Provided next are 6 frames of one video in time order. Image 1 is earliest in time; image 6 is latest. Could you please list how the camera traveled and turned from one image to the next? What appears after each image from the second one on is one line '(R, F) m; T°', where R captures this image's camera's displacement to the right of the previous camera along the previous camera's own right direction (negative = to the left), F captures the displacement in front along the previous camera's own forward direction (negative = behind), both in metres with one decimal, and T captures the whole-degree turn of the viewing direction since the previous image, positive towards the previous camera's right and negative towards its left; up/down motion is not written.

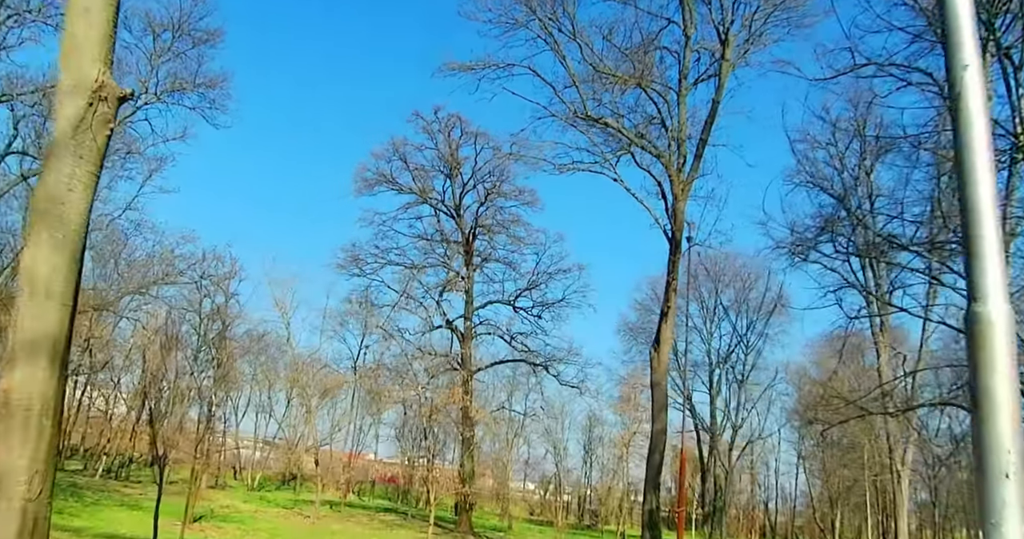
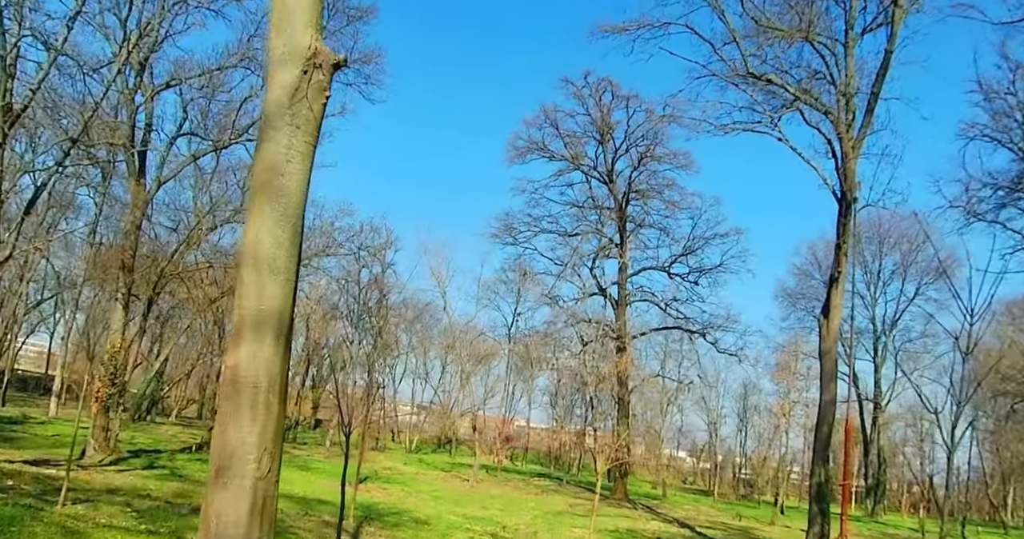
(-0.5, +0.5) m; -10°
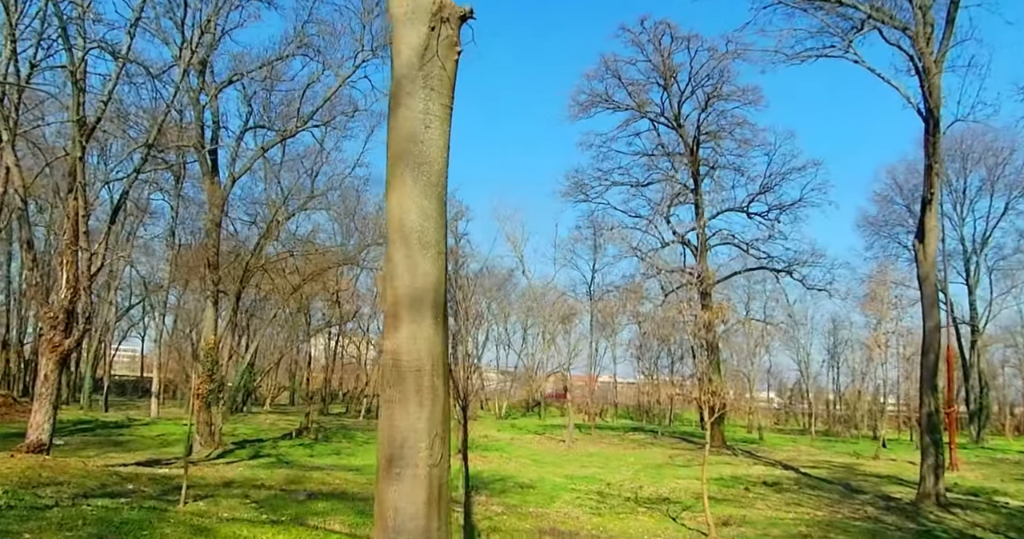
(-0.3, +0.4) m; -5°
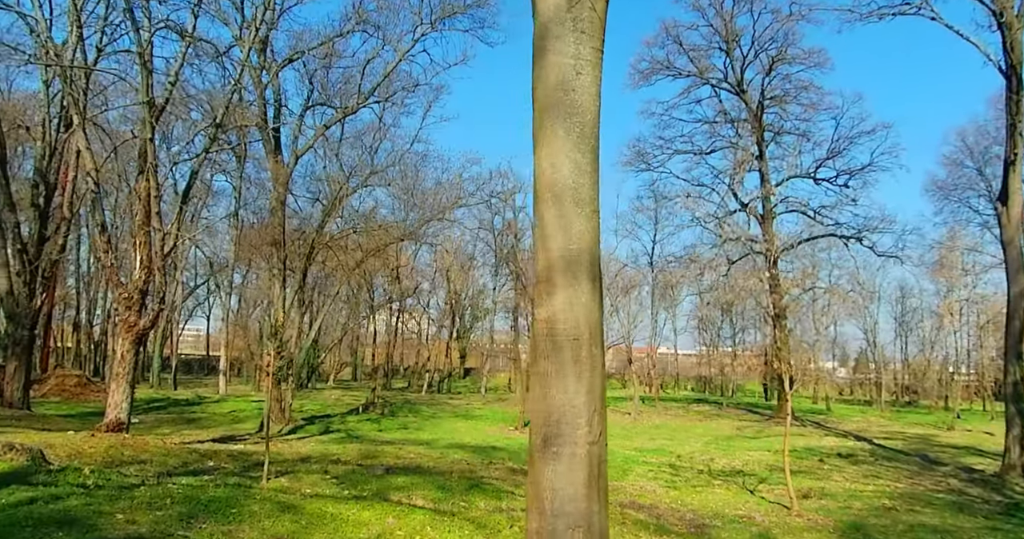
(-0.3, +0.3) m; -4°
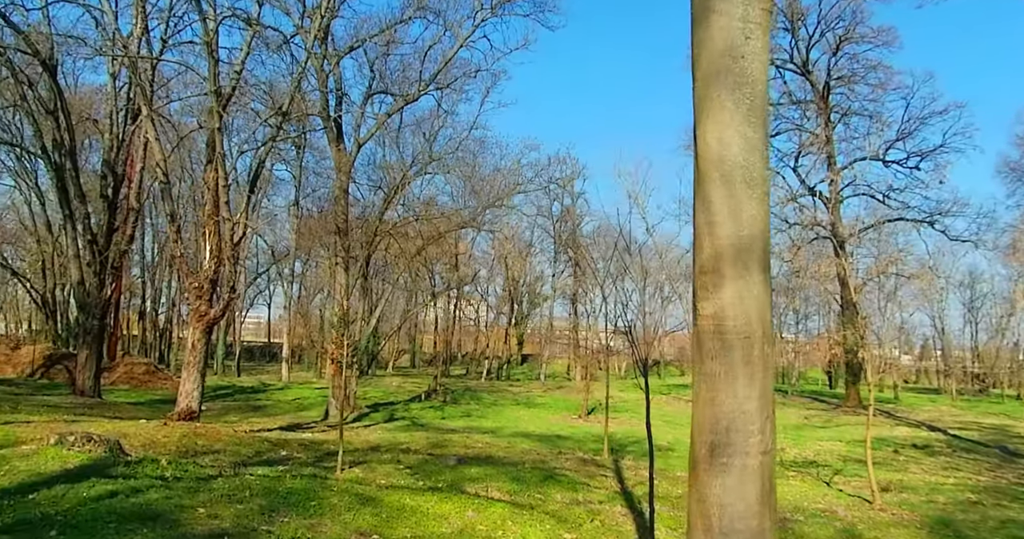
(-0.3, +0.3) m; -4°
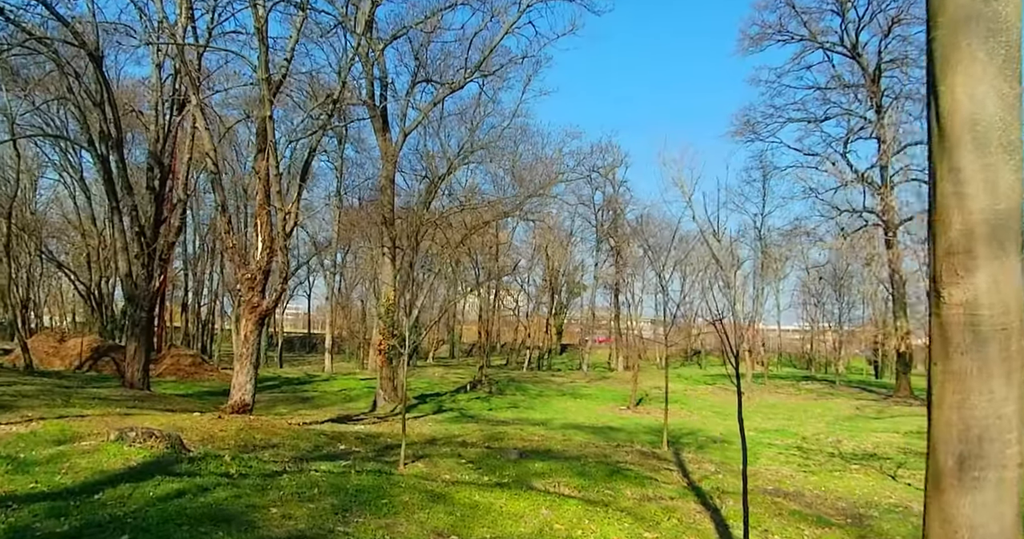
(-0.3, +0.3) m; -2°
